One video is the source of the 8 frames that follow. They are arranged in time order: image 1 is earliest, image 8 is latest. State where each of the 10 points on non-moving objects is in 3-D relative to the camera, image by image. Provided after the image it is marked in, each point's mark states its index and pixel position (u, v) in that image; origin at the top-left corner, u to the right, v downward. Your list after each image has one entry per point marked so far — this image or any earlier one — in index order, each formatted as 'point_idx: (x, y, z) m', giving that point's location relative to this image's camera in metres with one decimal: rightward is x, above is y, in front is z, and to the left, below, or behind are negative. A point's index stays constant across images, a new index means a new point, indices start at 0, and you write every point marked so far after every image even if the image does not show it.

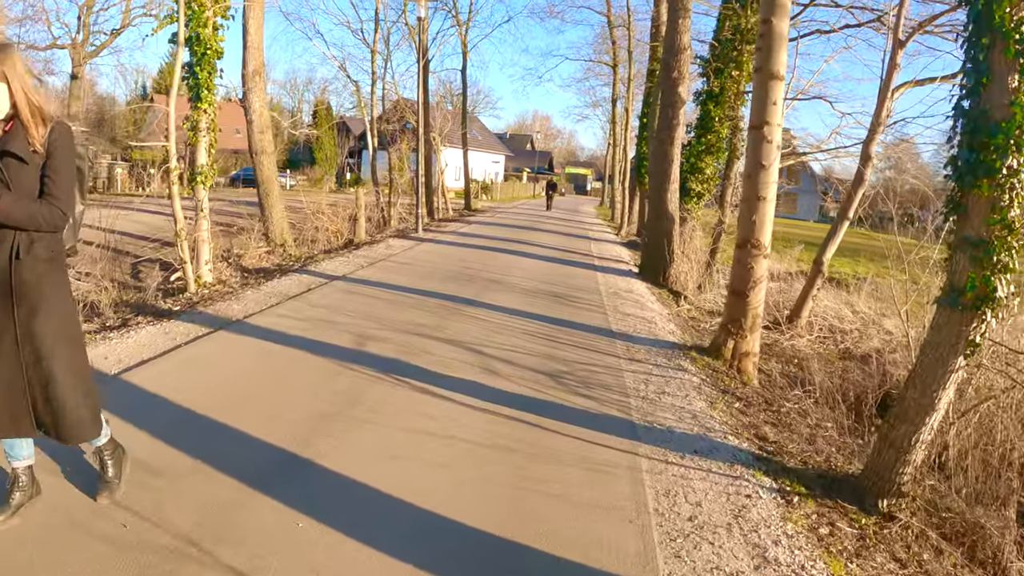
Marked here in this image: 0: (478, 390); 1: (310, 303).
0: (-0.1, -0.4, +5.6) m
1: (-1.3, -0.1, +8.5) m
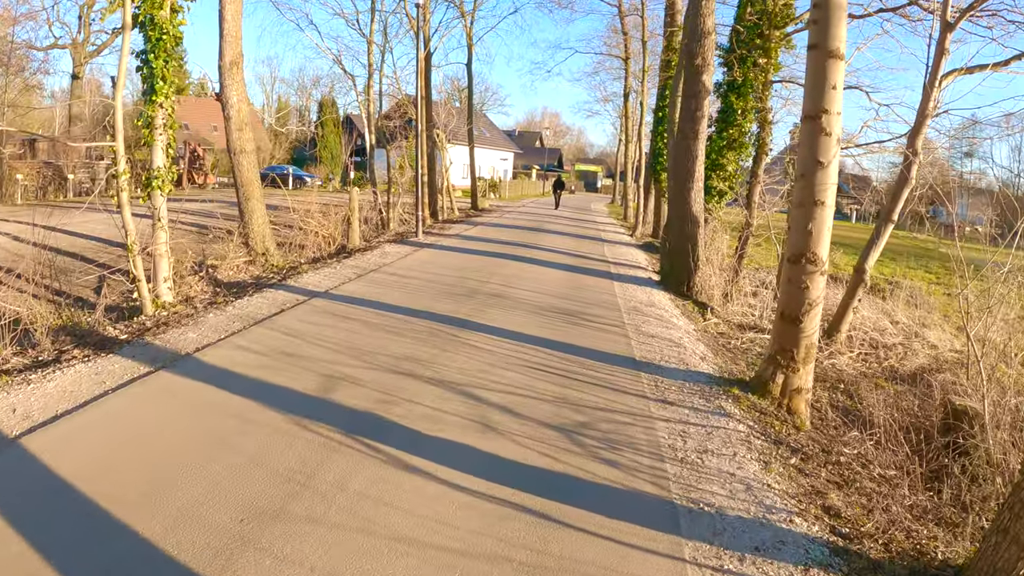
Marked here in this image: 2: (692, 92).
0: (-0.1, -0.6, +4.3) m
1: (-1.3, -0.2, +7.2) m
2: (+1.6, +1.7, +11.5) m
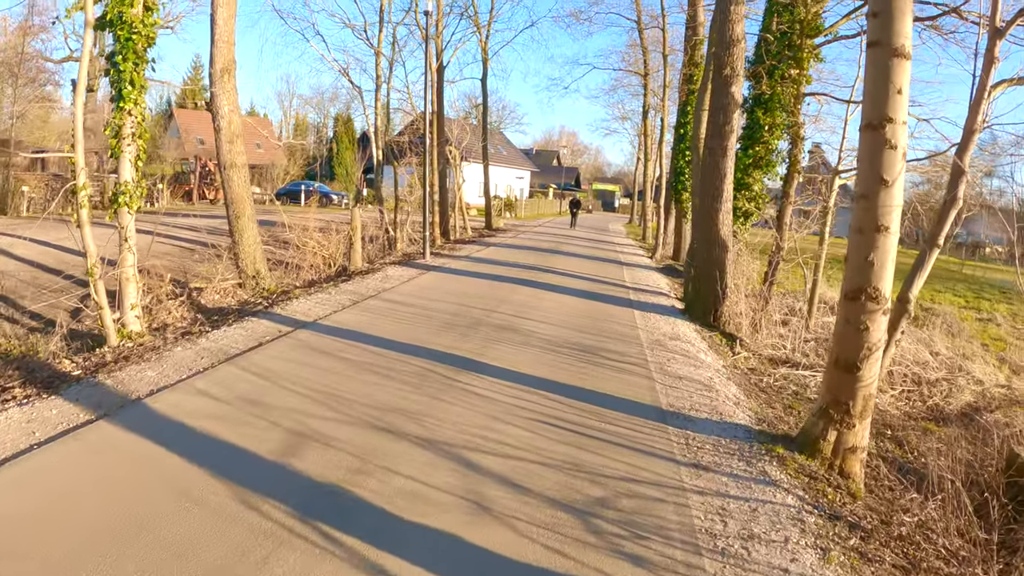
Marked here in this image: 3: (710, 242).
0: (-0.2, -0.7, +3.4) m
1: (-1.2, -0.4, +6.2) m
2: (+1.7, +1.5, +10.6) m
3: (+1.5, +0.4, +10.2) m
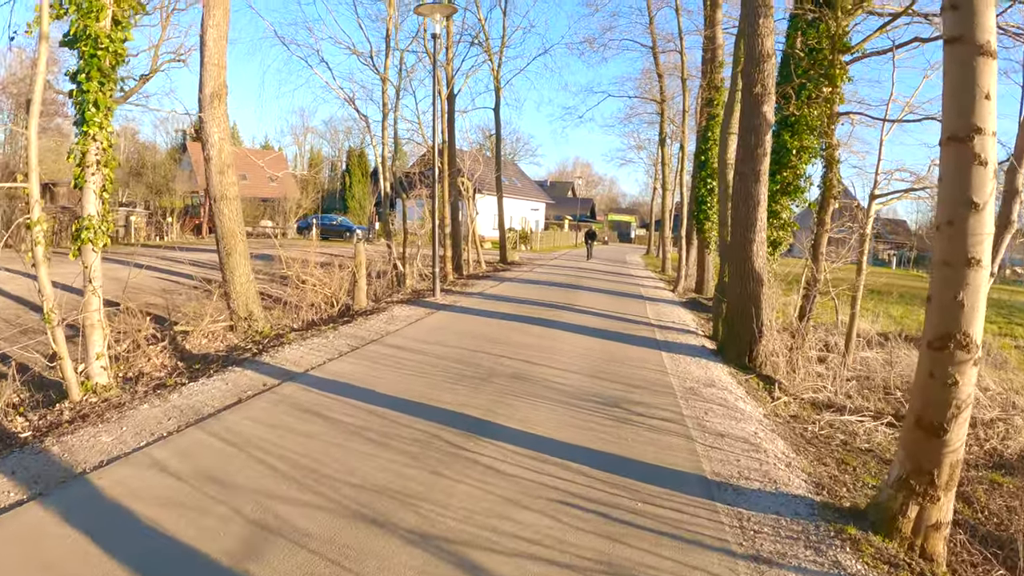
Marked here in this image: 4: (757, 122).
0: (-0.1, -0.8, +2.5) m
1: (-1.2, -0.6, +5.4) m
2: (+1.7, +1.2, +9.7) m
3: (+1.6, +0.1, +9.3) m
4: (+1.8, +1.2, +9.7) m
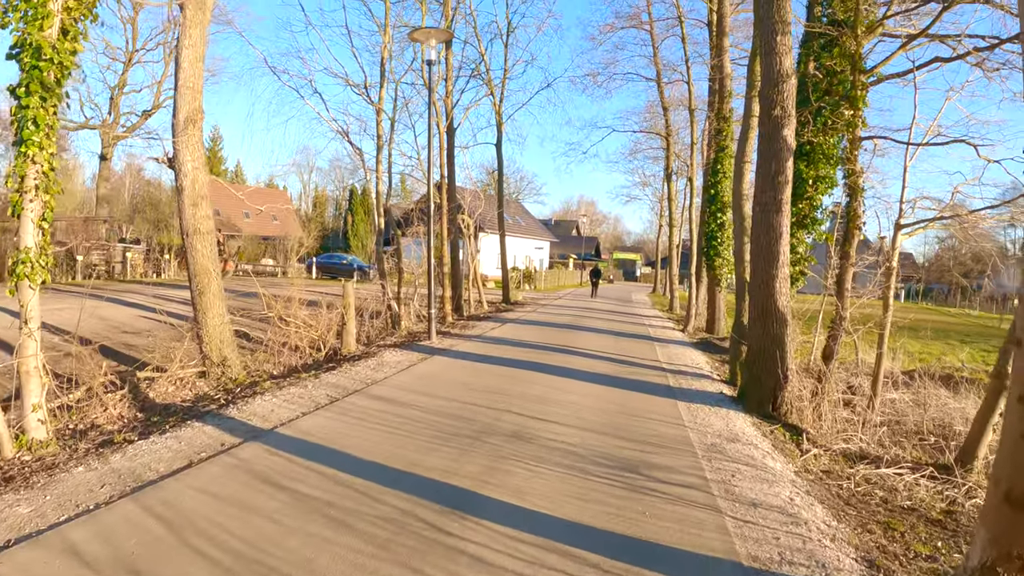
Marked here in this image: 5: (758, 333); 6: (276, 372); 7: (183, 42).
0: (-0.2, -0.9, +1.6) m
1: (-1.2, -0.7, +4.5) m
2: (+1.7, +0.9, +8.9) m
3: (+1.6, -0.2, +8.4) m
4: (+1.8, +0.9, +8.9) m
5: (+1.6, -0.3, +8.5) m
6: (-1.7, -0.6, +9.4) m
7: (-2.4, +1.8, +9.6) m
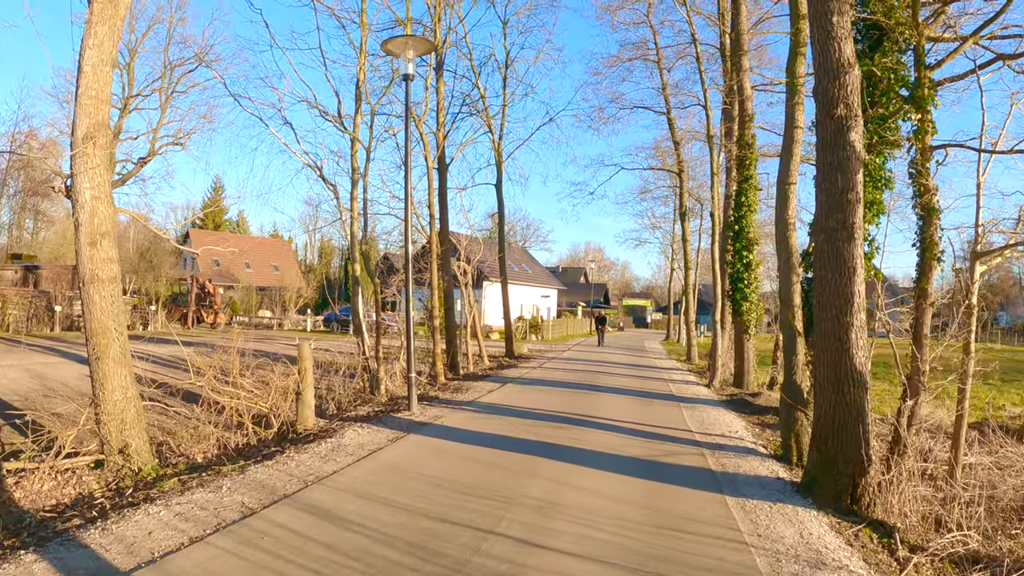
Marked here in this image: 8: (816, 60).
0: (-0.2, -0.9, -0.5) m
1: (-1.3, -0.9, +2.4) m
2: (+1.7, +0.7, +6.9) m
3: (+1.6, -0.4, +6.3) m
4: (+1.7, +0.7, +6.8) m
5: (+1.5, -0.5, +6.4) m
6: (-1.7, -1.0, +7.3) m
7: (-2.5, +1.4, +7.6) m
8: (+1.7, +1.3, +7.2) m
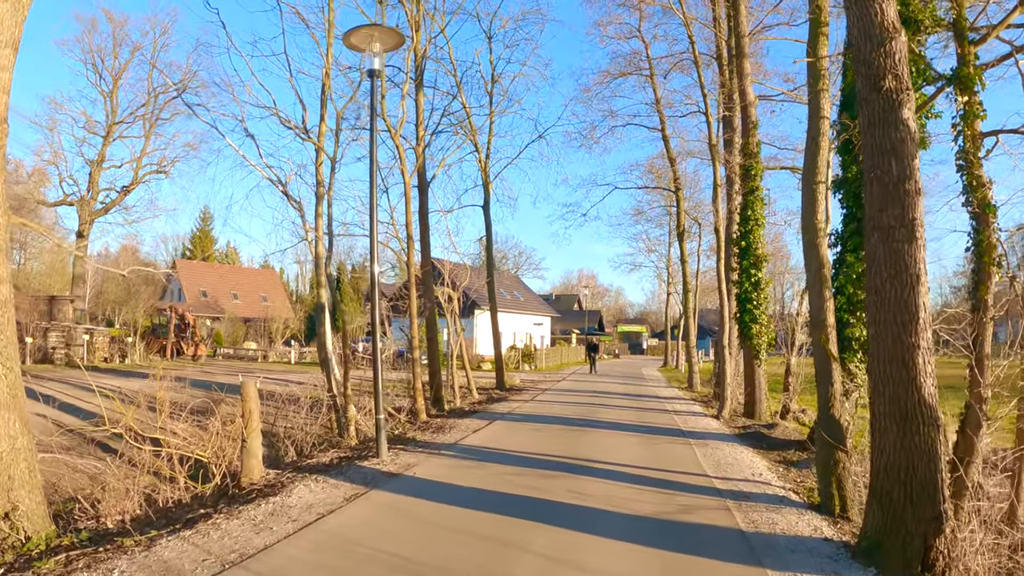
0: (-0.3, -0.8, -1.8) m
1: (-1.3, -0.9, +1.1) m
2: (+1.6, +0.6, +5.6) m
3: (+1.5, -0.5, +5.0) m
4: (+1.6, +0.6, +5.5) m
5: (+1.5, -0.6, +5.1) m
6: (-1.8, -1.1, +6.0) m
7: (-2.6, +1.3, +6.3) m
8: (+1.6, +1.2, +5.9) m
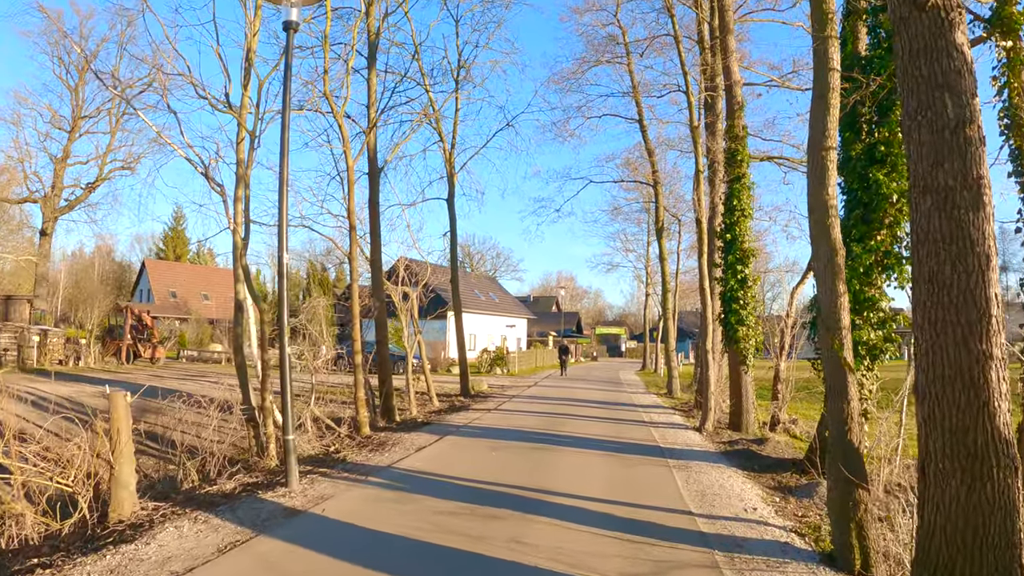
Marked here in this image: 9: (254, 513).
0: (-0.4, -0.8, -3.3) m
1: (-1.5, -0.8, -0.5) m
2: (+1.3, +0.6, +4.1) m
3: (+1.2, -0.4, +3.5) m
4: (+1.4, +0.7, +4.1) m
5: (+1.2, -0.6, +3.6) m
6: (-2.1, -1.0, +4.5) m
7: (-2.9, +1.3, +4.7) m
8: (+1.3, +1.2, +4.4) m
9: (-1.2, -1.0, +6.0) m
